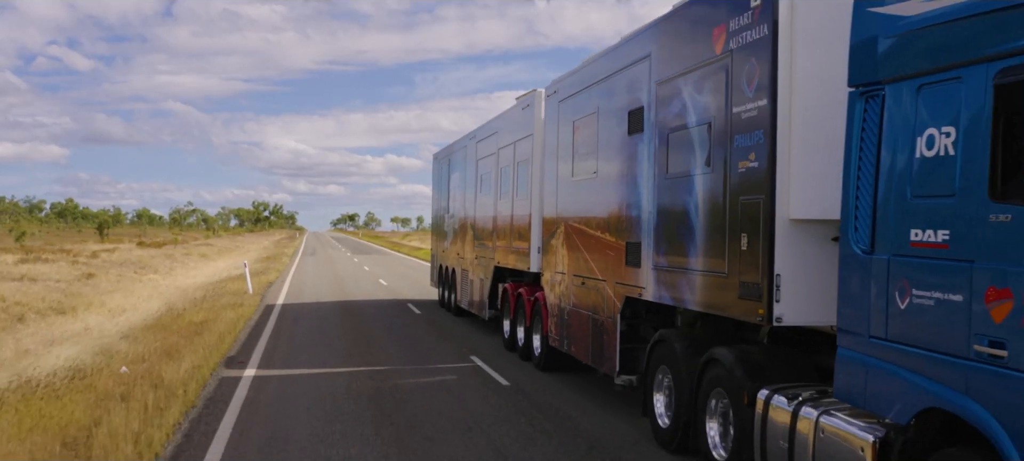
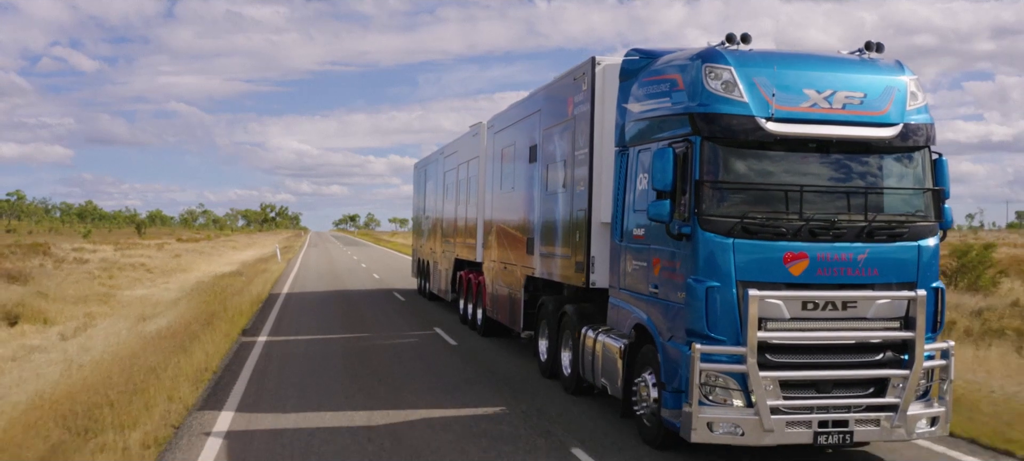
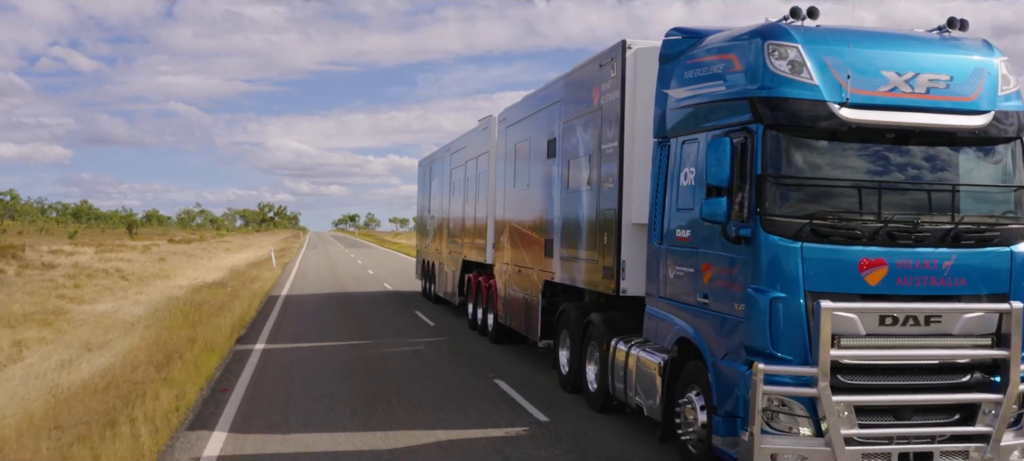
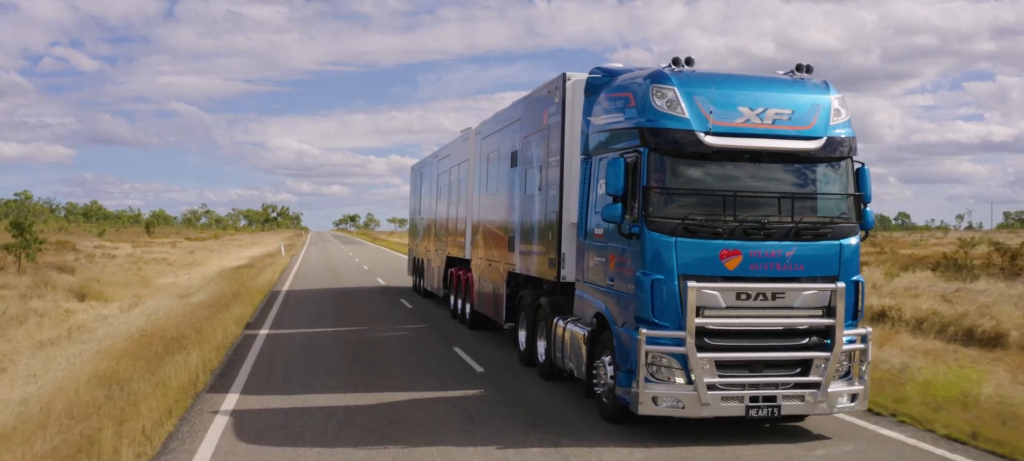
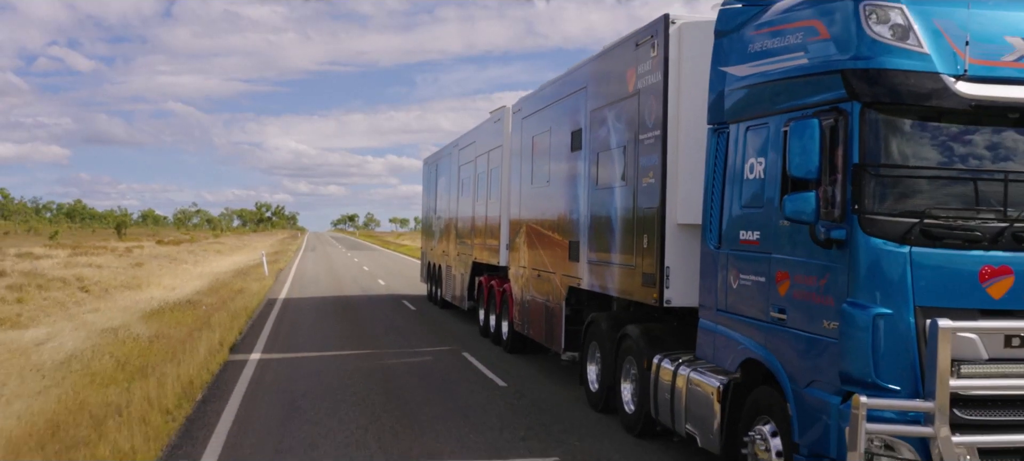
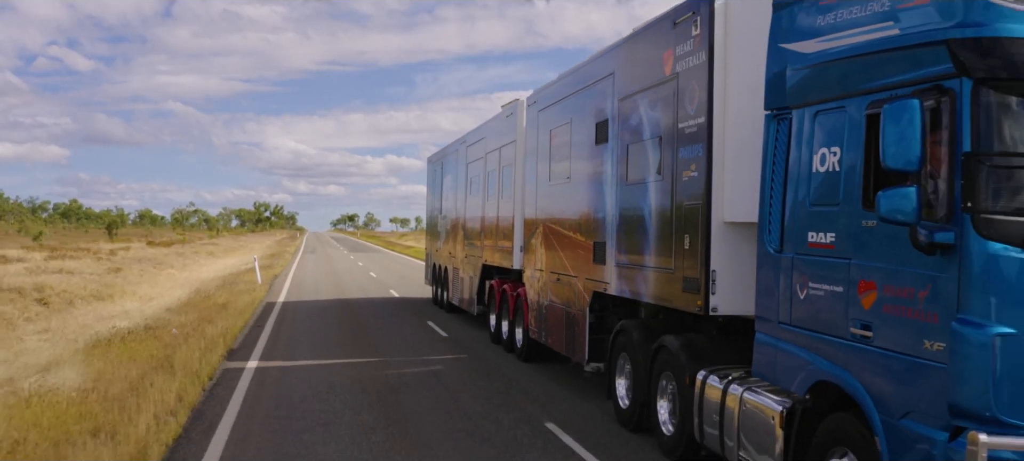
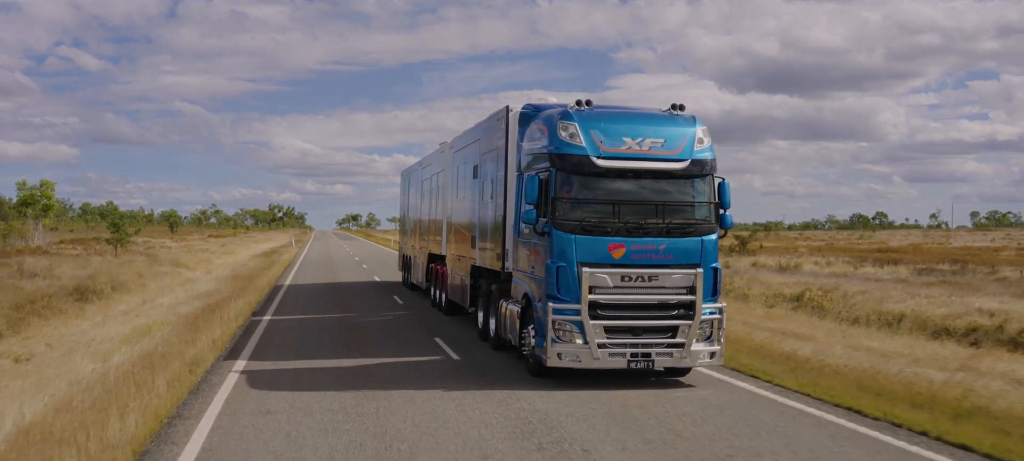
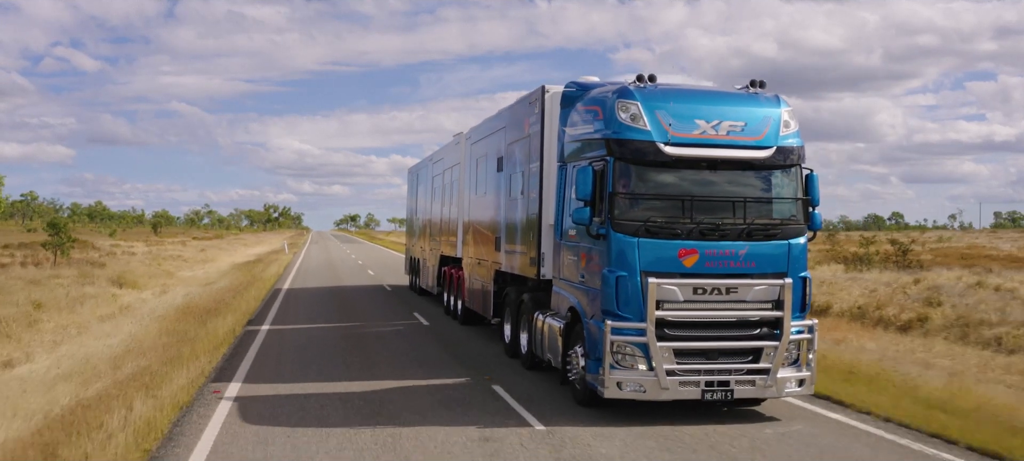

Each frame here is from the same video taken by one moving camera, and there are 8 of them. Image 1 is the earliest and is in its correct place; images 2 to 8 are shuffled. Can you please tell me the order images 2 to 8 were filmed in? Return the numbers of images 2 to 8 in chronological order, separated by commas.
6, 5, 3, 2, 4, 8, 7
